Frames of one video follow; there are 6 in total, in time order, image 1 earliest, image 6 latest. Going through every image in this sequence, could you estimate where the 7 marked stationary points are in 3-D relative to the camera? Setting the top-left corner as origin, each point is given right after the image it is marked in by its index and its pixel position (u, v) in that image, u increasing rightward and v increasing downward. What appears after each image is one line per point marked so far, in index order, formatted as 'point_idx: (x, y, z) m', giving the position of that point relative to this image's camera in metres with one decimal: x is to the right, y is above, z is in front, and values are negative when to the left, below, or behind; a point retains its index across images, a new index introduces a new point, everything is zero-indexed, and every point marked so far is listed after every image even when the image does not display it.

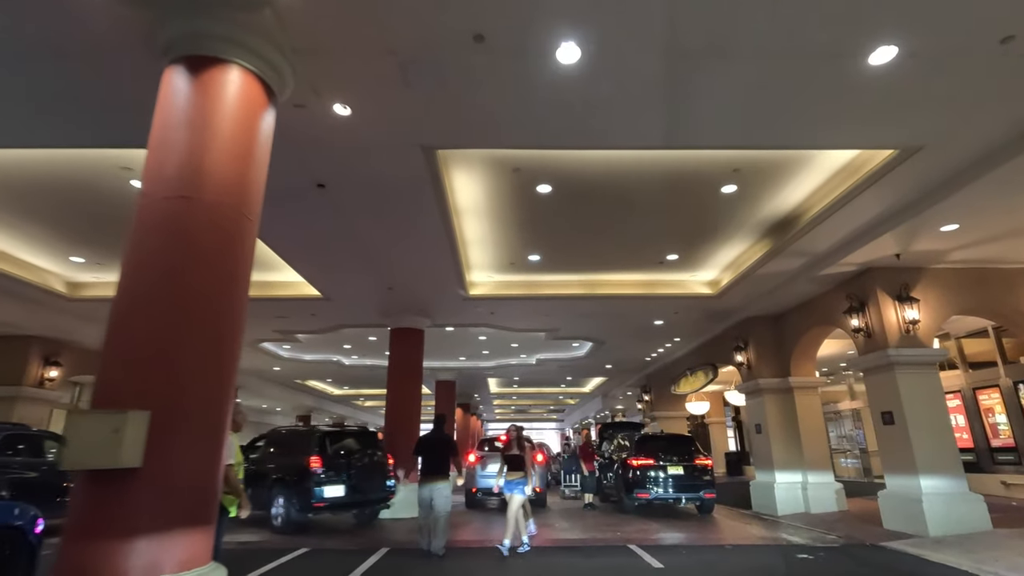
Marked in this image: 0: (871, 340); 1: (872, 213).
0: (+4.9, -0.7, +7.3) m
1: (+4.2, +0.9, +6.2) m
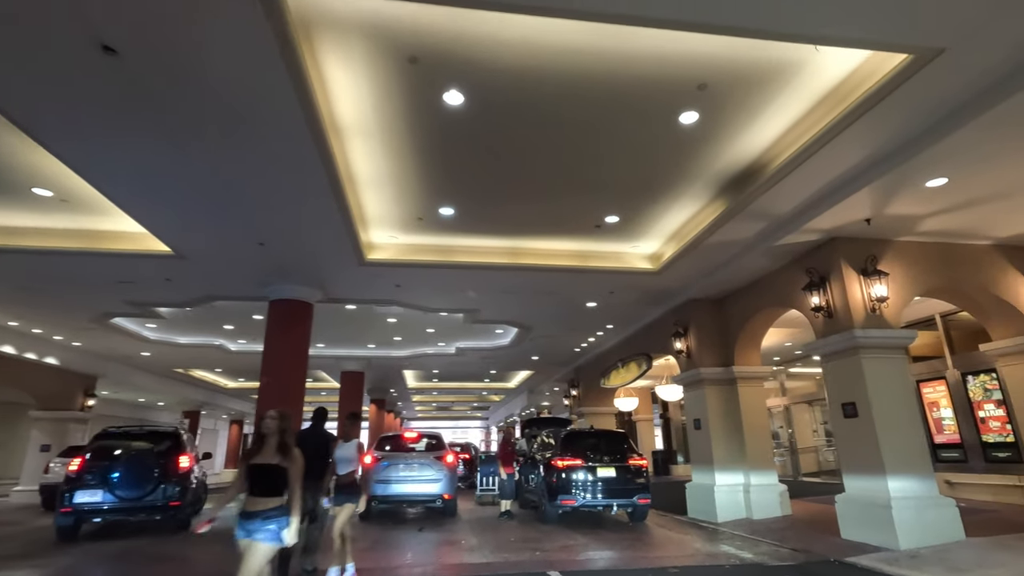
0: (+3.8, -0.4, +6.3) m
1: (+3.2, +1.2, +5.1) m
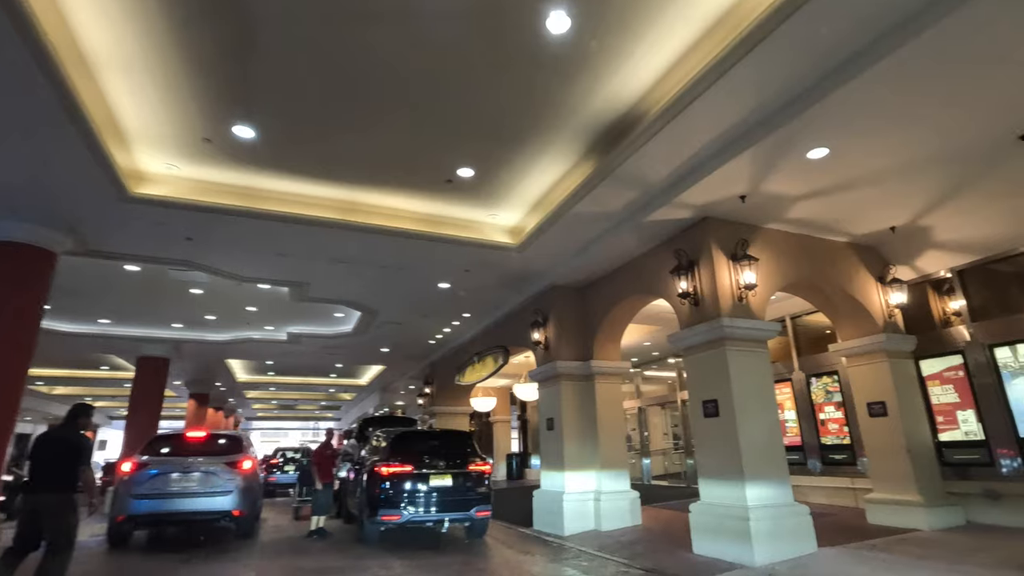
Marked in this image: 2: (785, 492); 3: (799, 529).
0: (+2.0, -0.2, +5.7) m
1: (+1.8, +1.4, +4.4) m
2: (+2.6, -2.0, +5.1) m
3: (+2.7, -2.2, +5.0) m
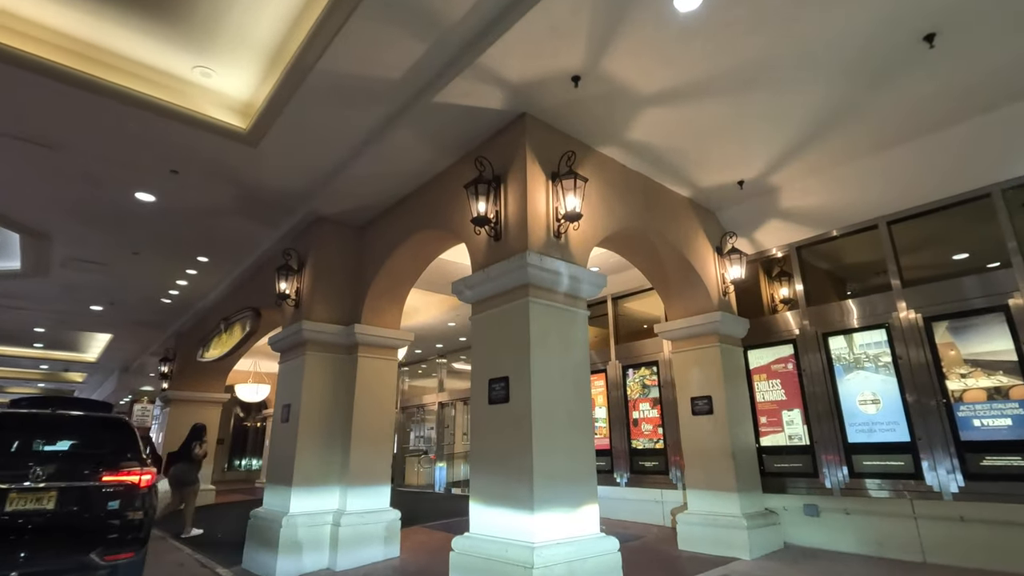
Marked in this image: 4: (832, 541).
0: (-0.1, +0.3, +3.8) m
1: (+0.3, +1.9, +2.6) m
2: (+0.5, -1.5, +3.5) m
3: (+0.6, -1.8, +3.3) m
4: (+2.8, -2.2, +4.6) m
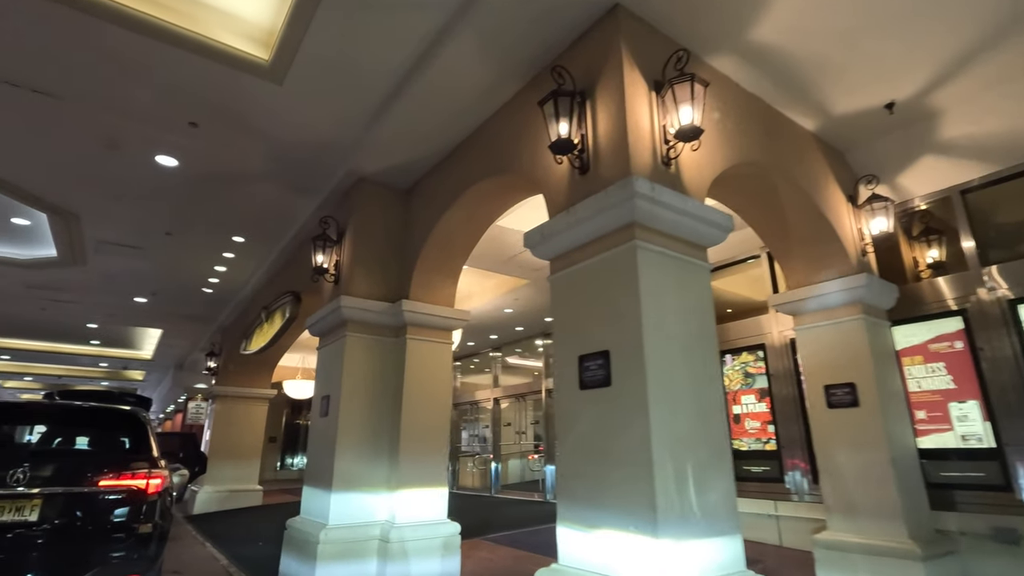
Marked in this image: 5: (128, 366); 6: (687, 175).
0: (+0.4, +0.6, +2.9) m
1: (+0.7, +2.2, +1.6) m
2: (+1.0, -1.2, +2.4) m
3: (+1.1, -1.5, +2.3) m
4: (+3.4, -1.9, +3.4) m
5: (-11.5, -2.3, +16.1) m
6: (+1.0, +0.6, +3.0) m
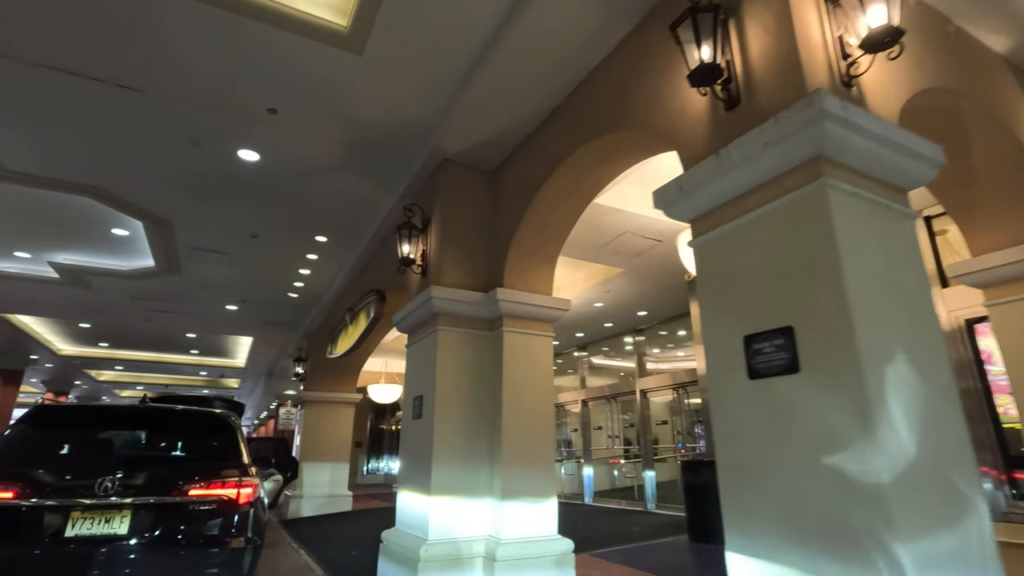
0: (+1.0, +0.8, +2.3) m
1: (+1.0, +2.4, +1.0) m
2: (+1.6, -1.0, +1.8) m
3: (+1.6, -1.3, +1.6) m
4: (+4.1, -1.6, +2.4) m
5: (-9.1, -2.7, +16.8) m
6: (+1.5, +0.8, +2.3) m
